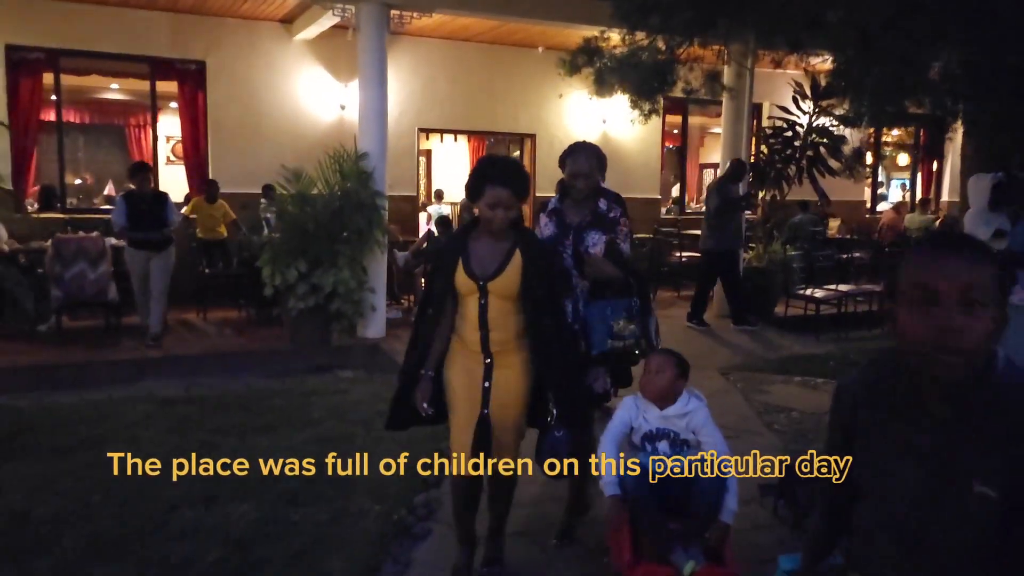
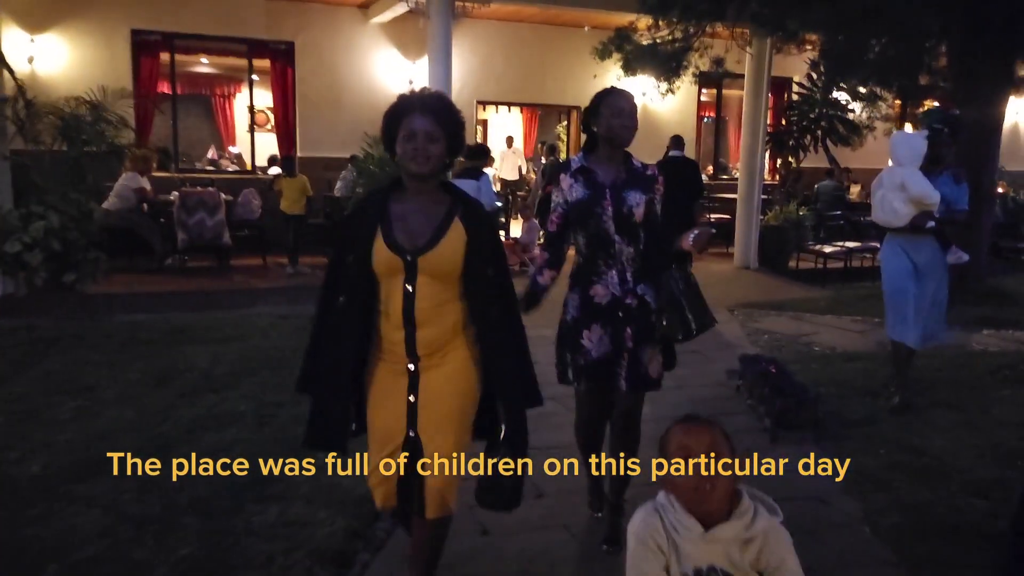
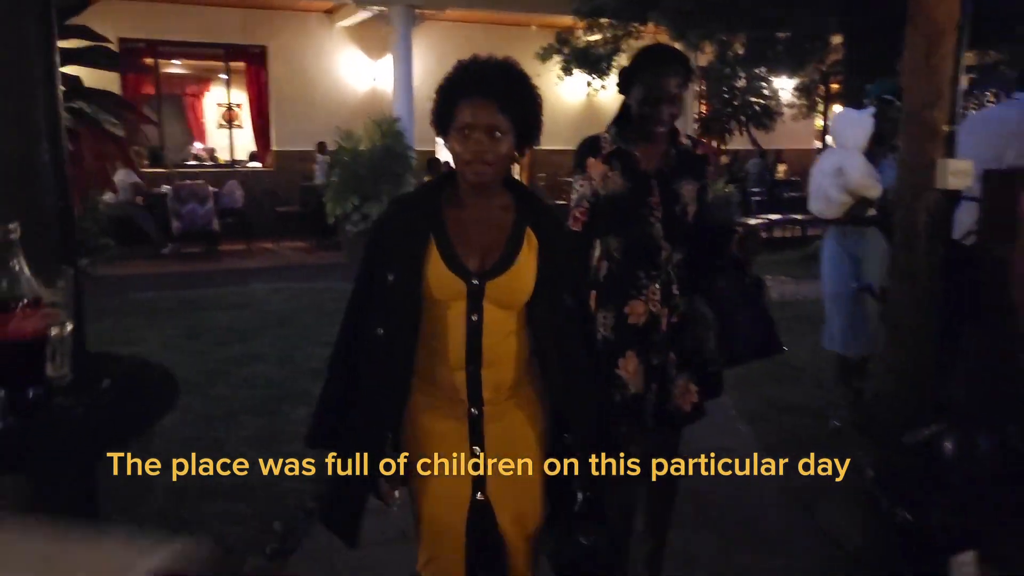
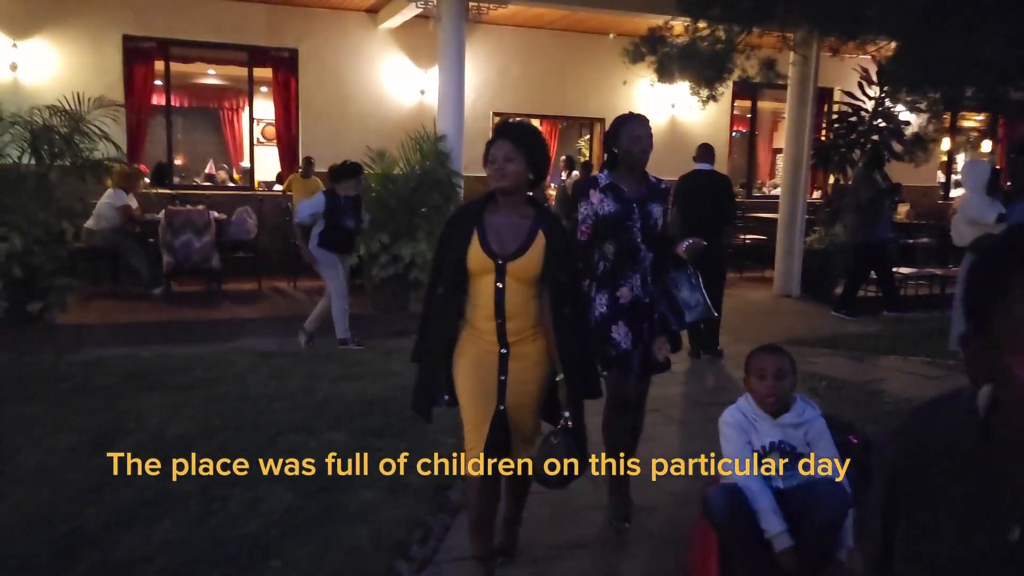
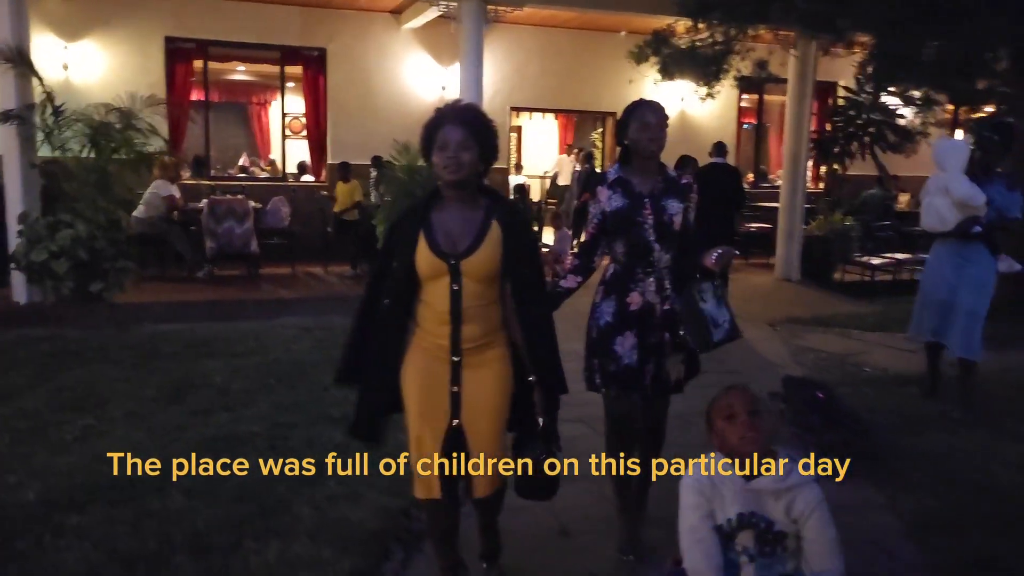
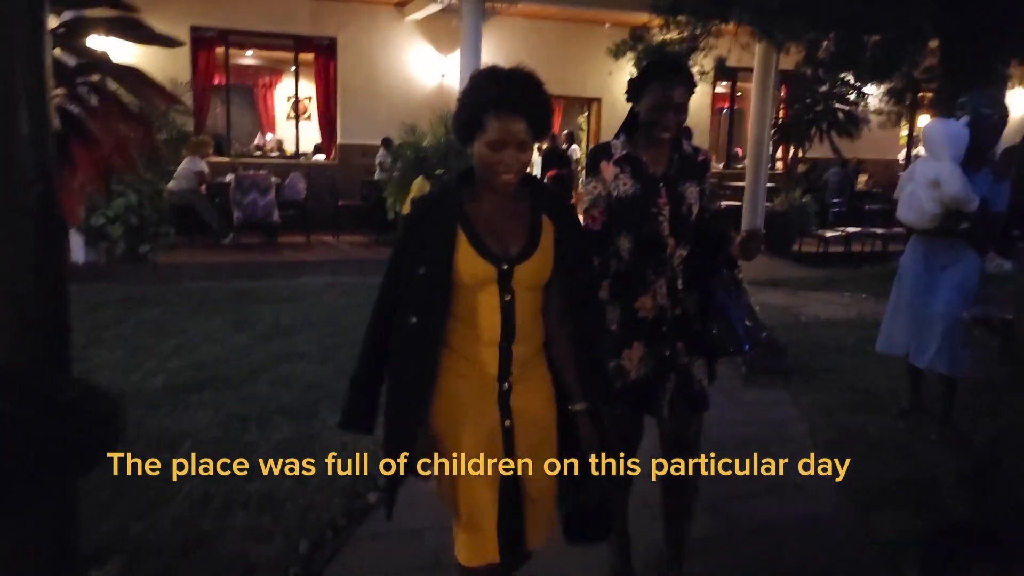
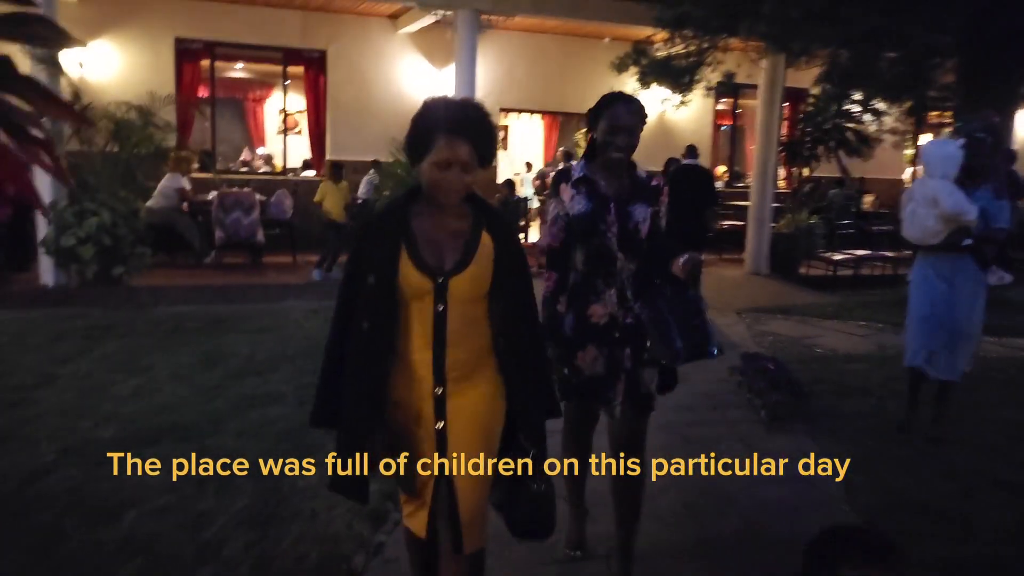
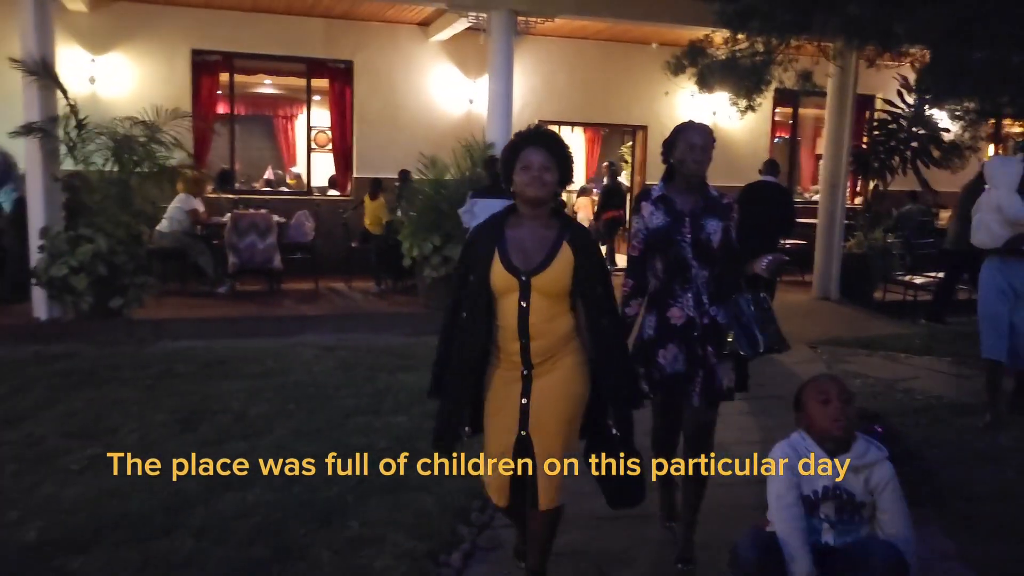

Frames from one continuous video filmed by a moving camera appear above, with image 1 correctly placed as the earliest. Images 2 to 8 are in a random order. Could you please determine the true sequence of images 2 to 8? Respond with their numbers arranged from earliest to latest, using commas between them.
4, 8, 5, 2, 7, 6, 3
